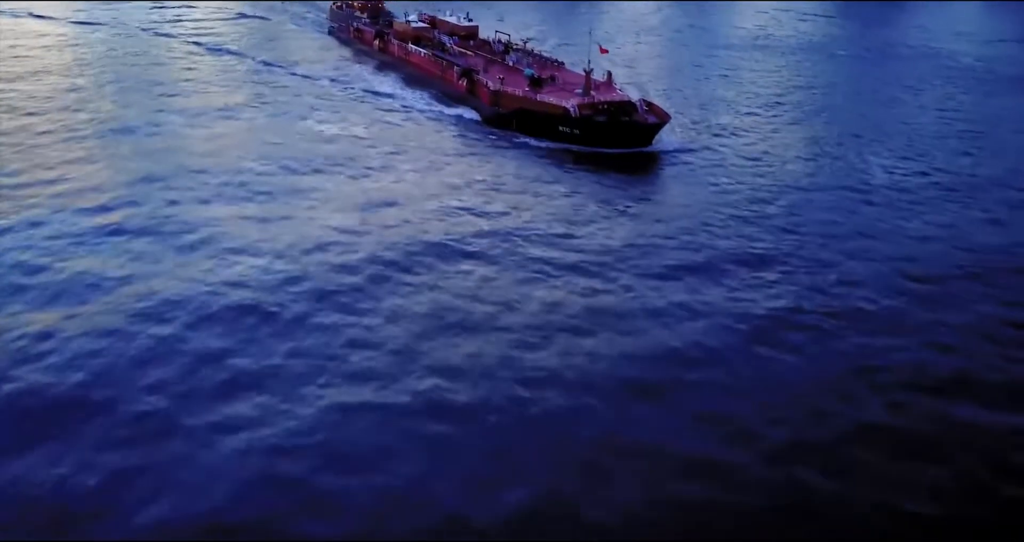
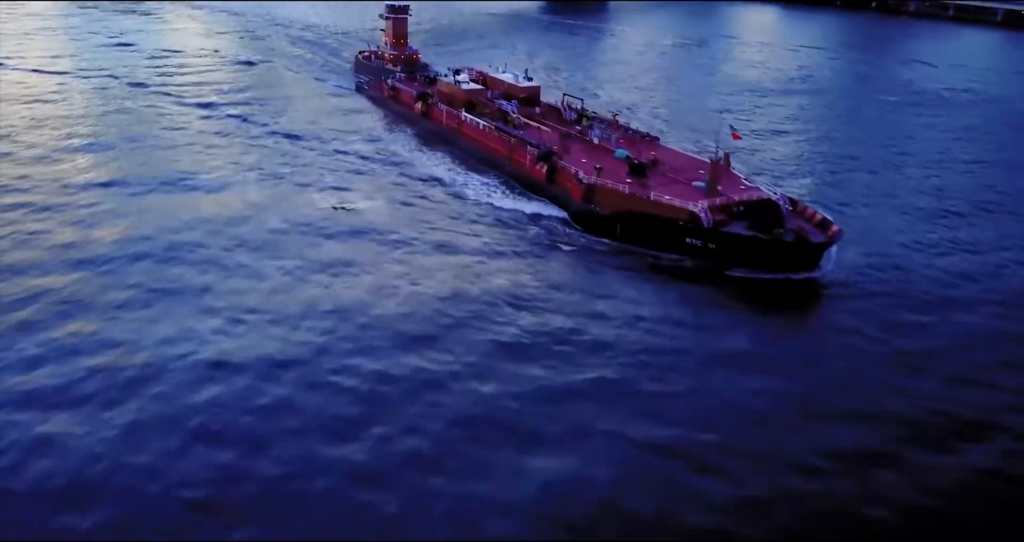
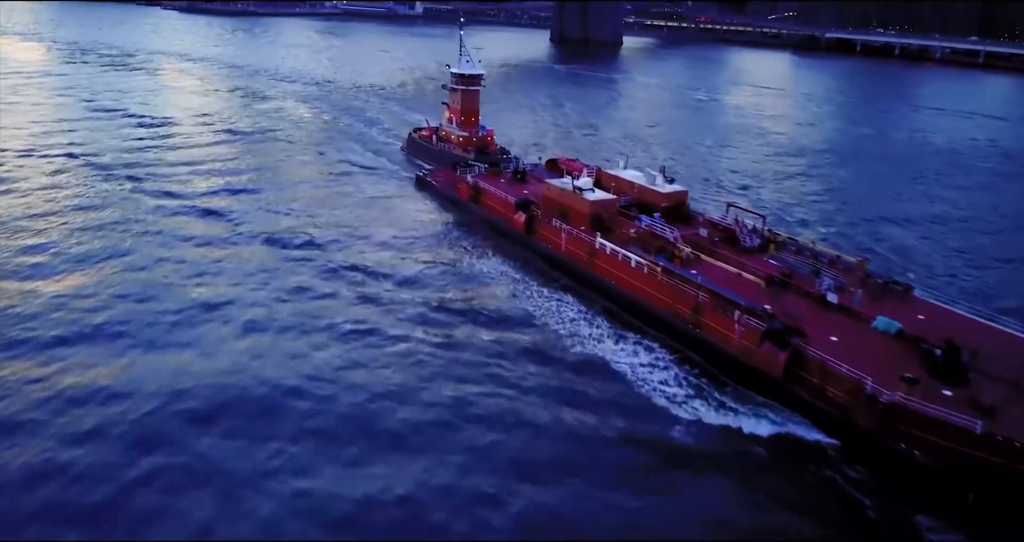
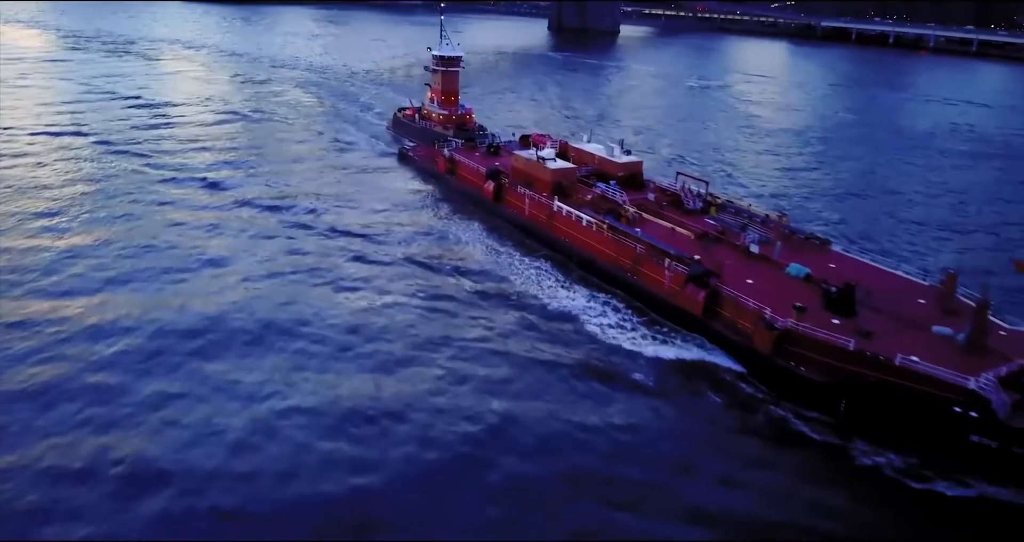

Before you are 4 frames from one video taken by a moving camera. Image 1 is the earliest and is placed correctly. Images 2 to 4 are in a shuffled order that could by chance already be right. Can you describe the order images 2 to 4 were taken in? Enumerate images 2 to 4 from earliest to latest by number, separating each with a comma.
2, 4, 3
